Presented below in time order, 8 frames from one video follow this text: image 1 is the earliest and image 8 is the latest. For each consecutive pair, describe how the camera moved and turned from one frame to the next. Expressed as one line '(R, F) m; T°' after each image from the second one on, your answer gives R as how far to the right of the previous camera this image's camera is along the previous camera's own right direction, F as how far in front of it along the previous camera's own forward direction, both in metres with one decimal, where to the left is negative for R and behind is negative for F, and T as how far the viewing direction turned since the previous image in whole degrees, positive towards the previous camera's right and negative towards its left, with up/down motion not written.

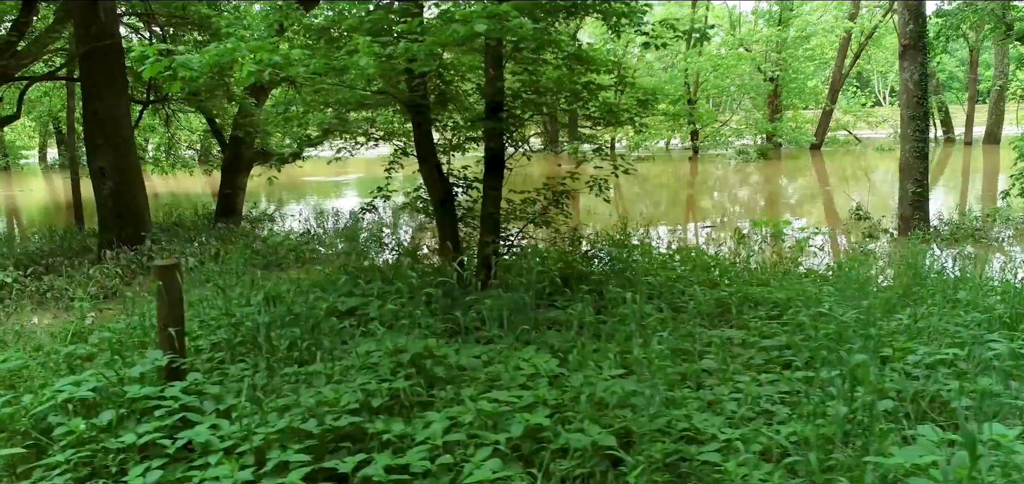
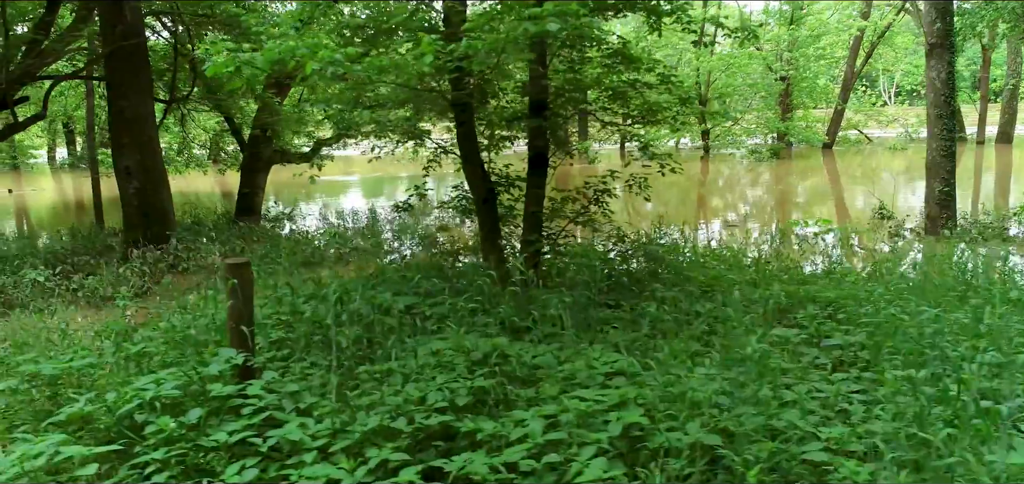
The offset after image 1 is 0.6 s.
(-0.3, 0.0) m; 0°
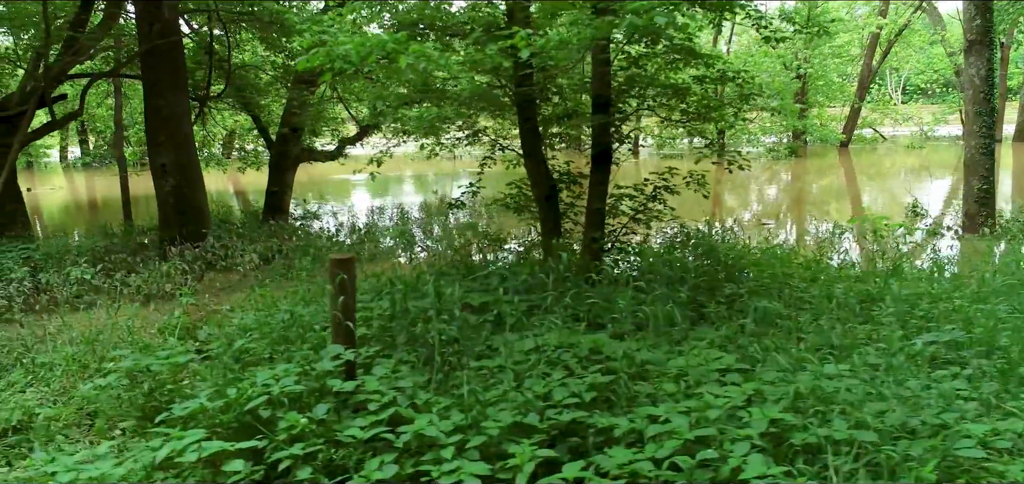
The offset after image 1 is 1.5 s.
(-0.5, 0.0) m; 0°
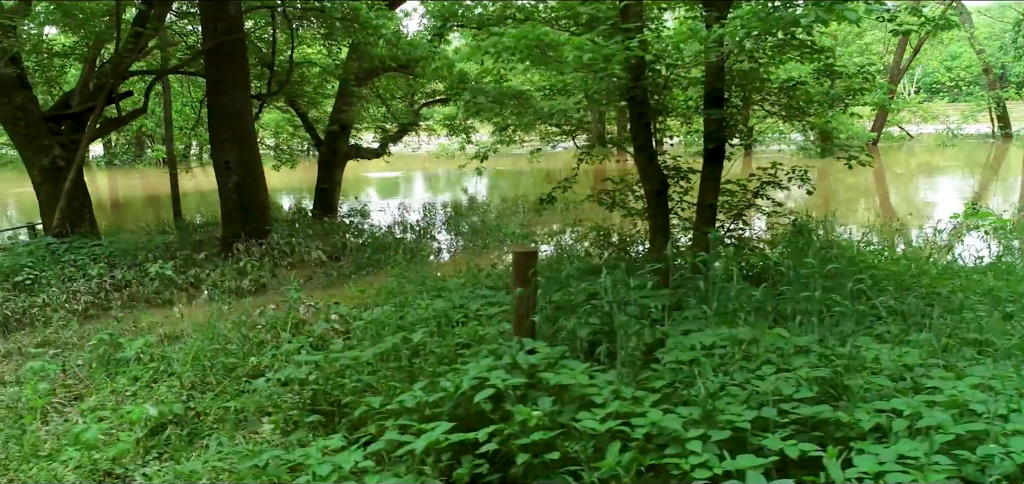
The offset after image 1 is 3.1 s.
(-0.8, 0.0) m; -1°
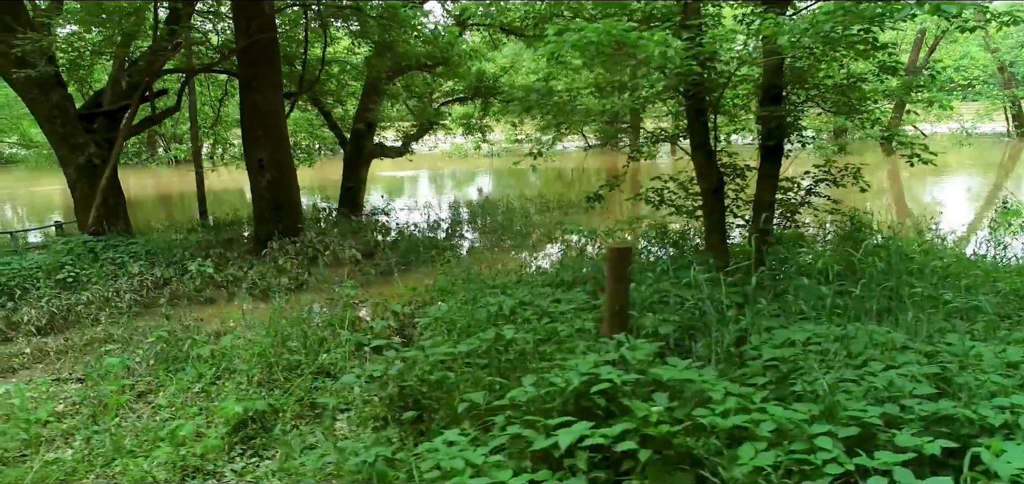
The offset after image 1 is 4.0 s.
(-0.4, 0.0) m; 0°
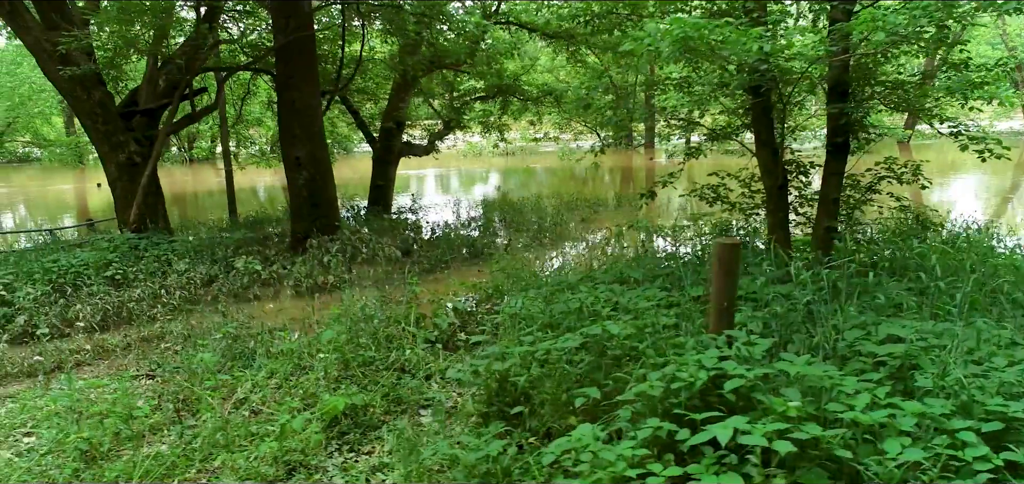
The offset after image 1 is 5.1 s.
(-0.5, 0.0) m; 0°
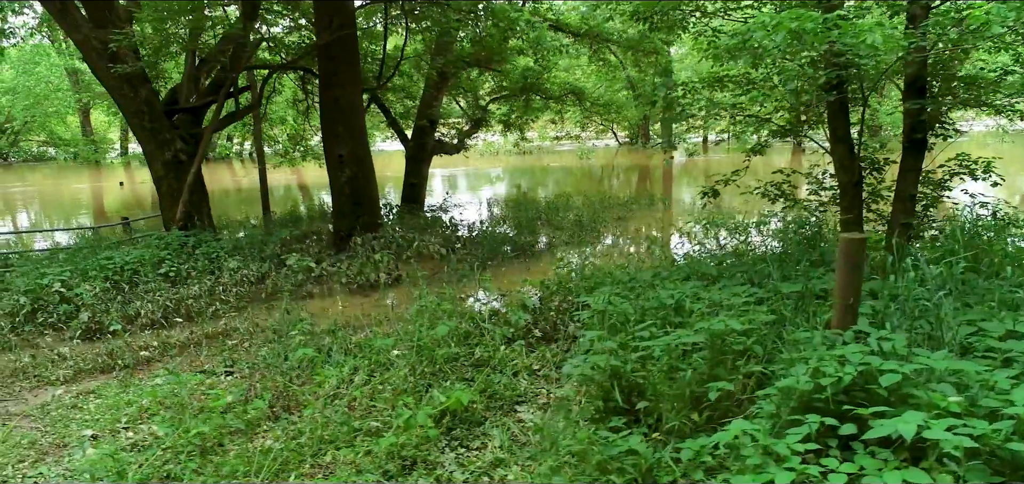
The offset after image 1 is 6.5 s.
(-0.5, 0.0) m; 0°
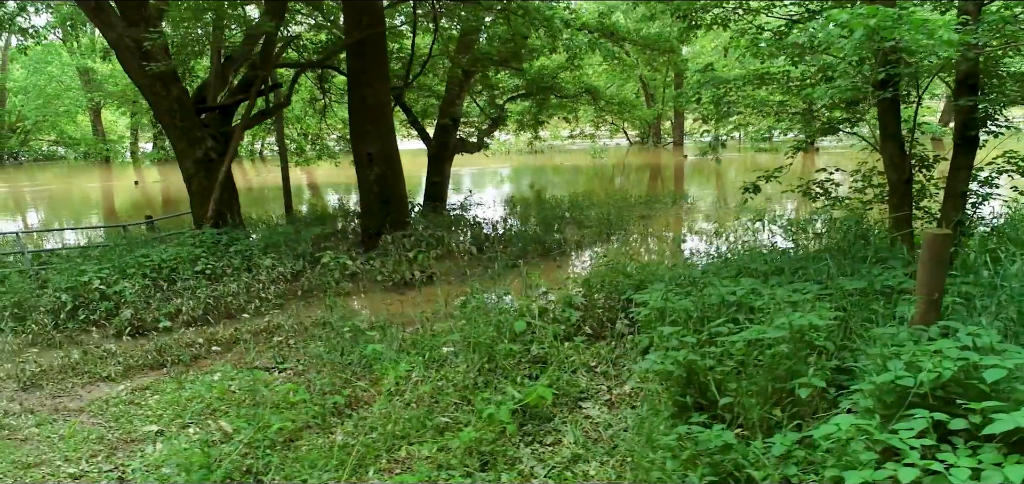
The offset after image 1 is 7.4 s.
(-0.4, 0.0) m; 0°
